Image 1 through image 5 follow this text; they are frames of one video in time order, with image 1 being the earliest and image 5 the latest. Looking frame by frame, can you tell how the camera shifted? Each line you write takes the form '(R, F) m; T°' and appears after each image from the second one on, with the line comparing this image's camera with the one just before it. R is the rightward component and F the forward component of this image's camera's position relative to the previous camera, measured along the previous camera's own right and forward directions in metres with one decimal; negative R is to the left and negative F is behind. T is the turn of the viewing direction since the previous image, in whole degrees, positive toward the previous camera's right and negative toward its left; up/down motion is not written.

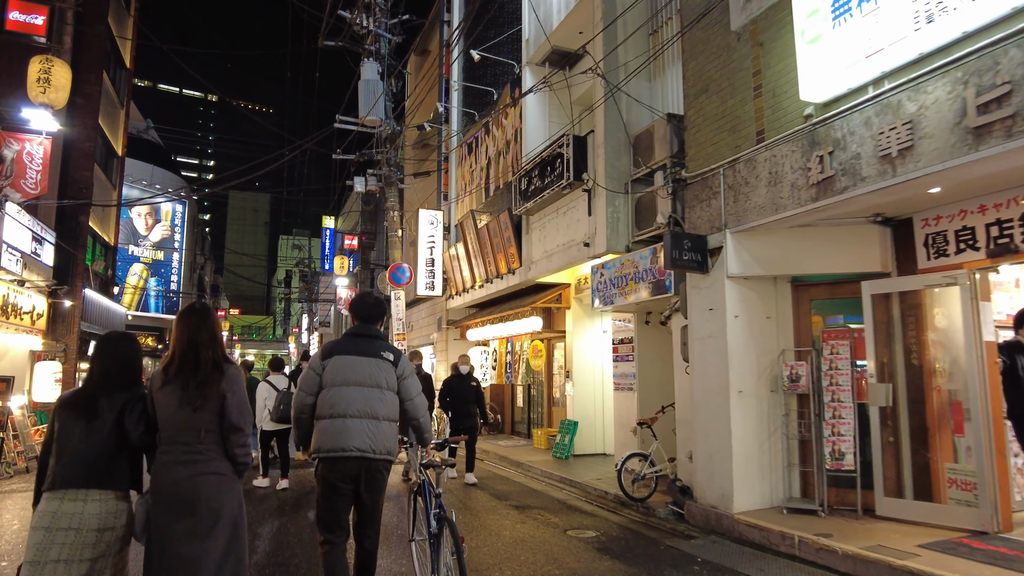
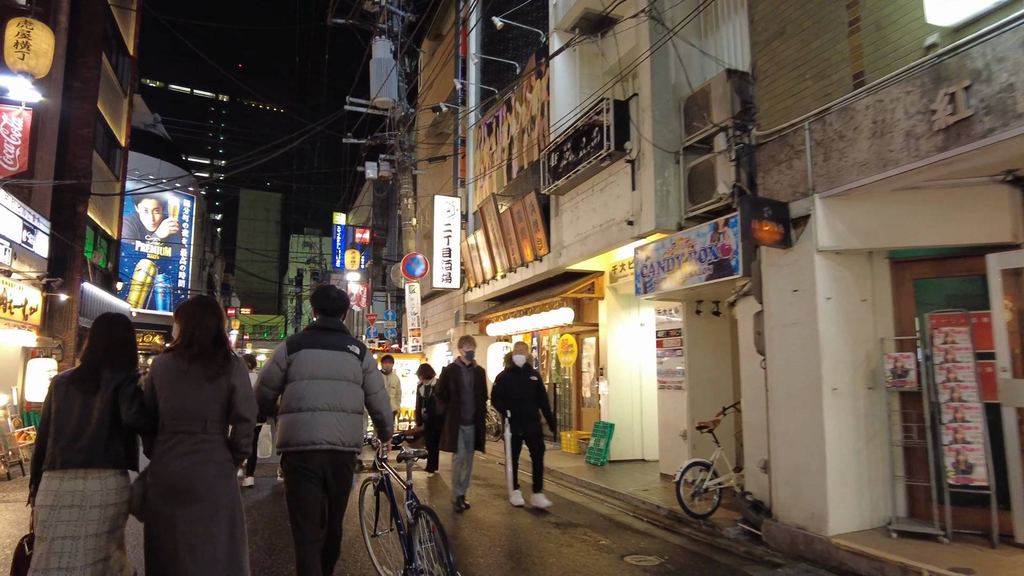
(-0.3, +1.2) m; -1°
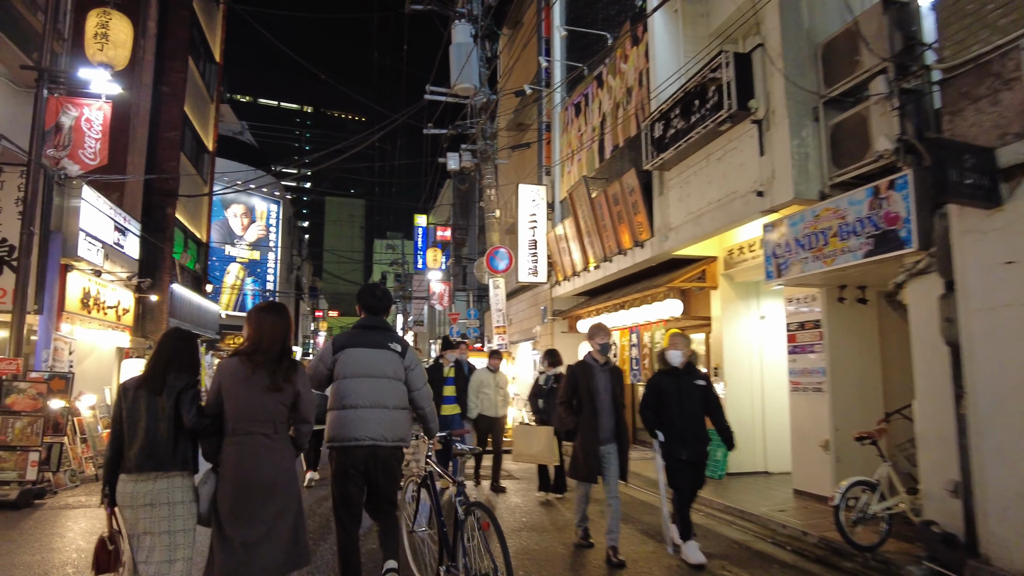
(-0.3, +1.1) m; -7°
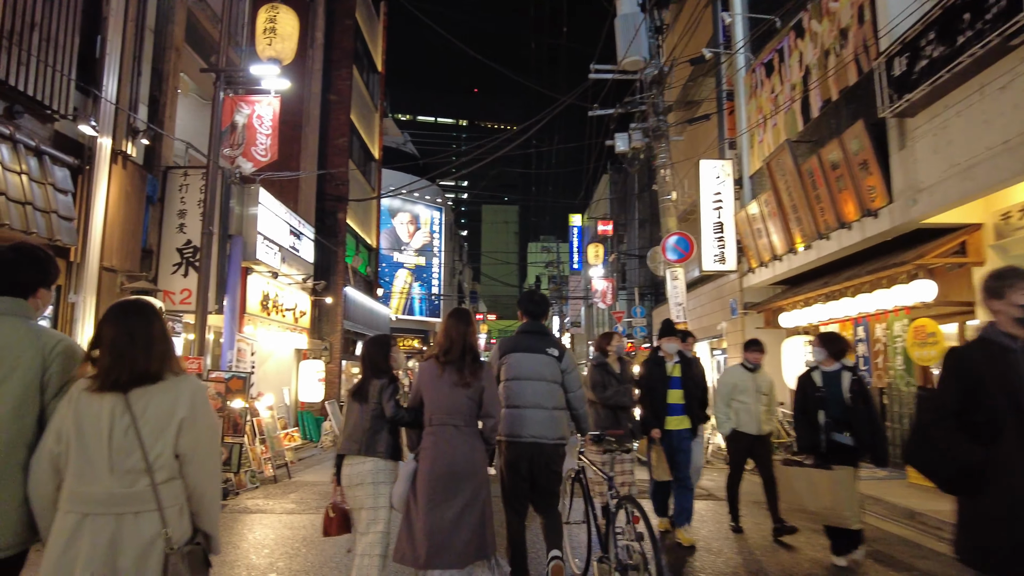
(-0.5, +1.2) m; -13°
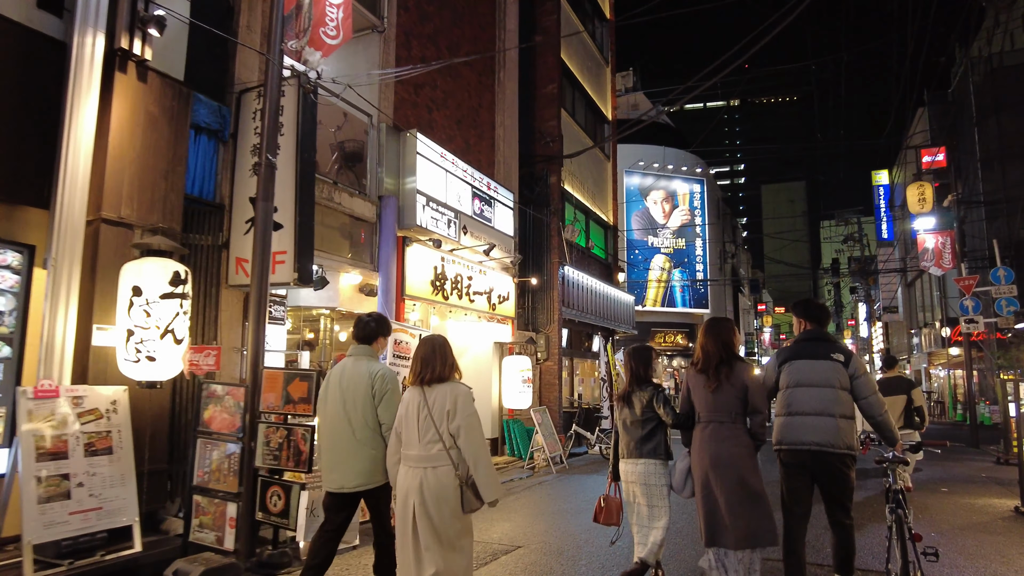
(+0.3, +4.6) m; -24°
